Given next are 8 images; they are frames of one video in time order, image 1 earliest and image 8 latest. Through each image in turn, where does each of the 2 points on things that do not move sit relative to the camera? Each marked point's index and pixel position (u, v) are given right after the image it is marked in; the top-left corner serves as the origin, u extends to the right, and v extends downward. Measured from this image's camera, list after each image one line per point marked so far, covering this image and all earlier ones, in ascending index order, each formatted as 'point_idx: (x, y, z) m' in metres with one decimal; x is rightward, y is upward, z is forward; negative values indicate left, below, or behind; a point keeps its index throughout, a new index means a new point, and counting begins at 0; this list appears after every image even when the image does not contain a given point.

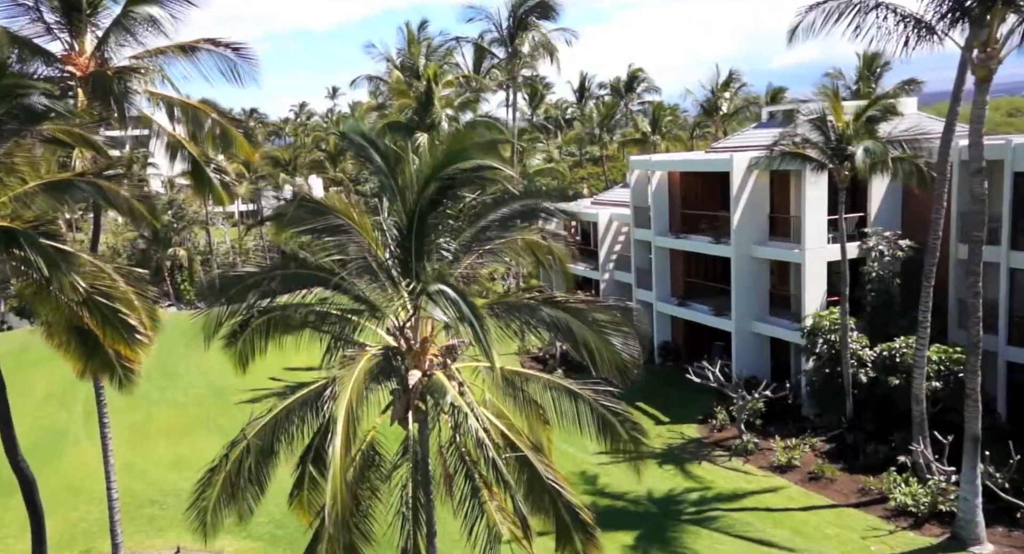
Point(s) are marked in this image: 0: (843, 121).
0: (+7.3, +3.4, +18.4) m
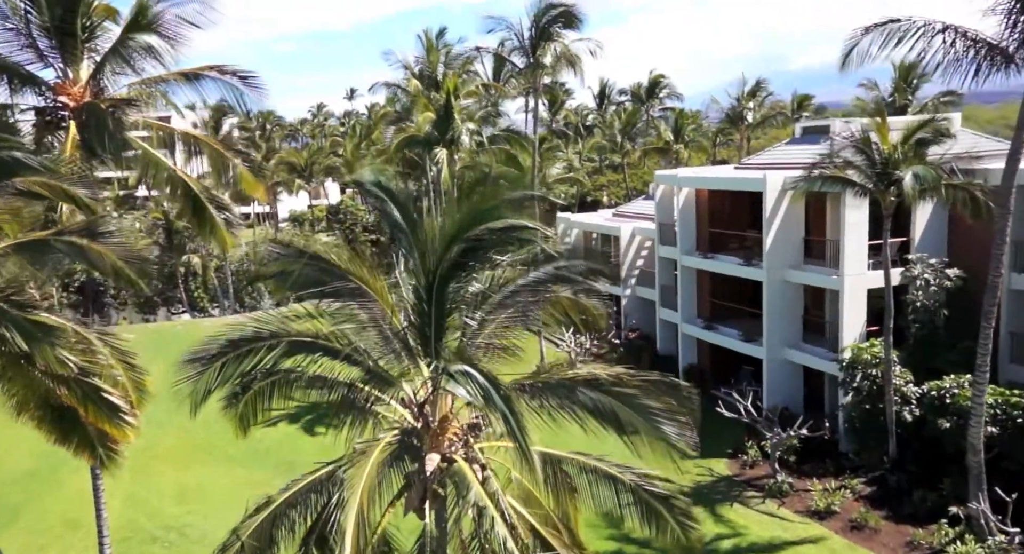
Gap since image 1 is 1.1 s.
0: (+7.8, +2.7, +17.2) m
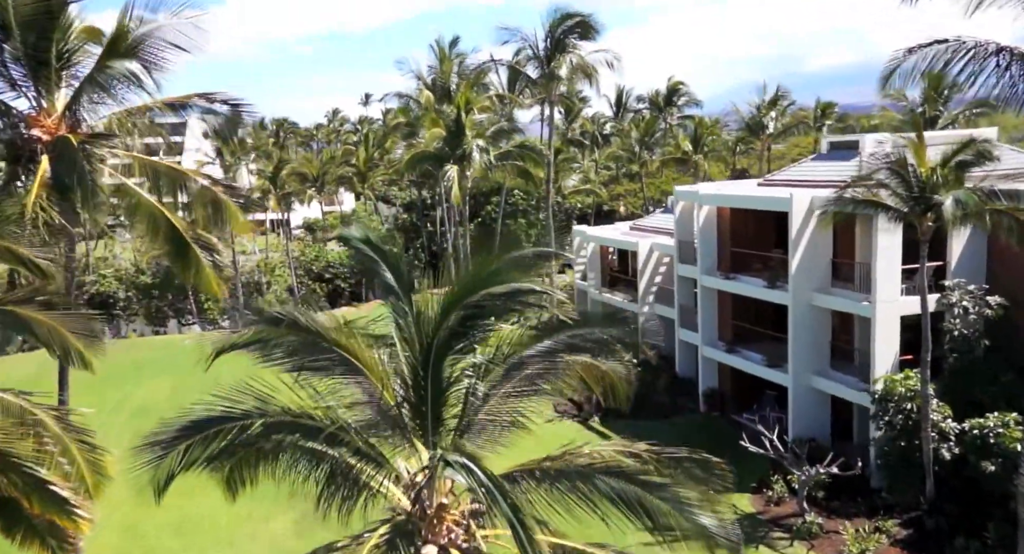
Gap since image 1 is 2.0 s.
0: (+8.1, +2.1, +16.1) m
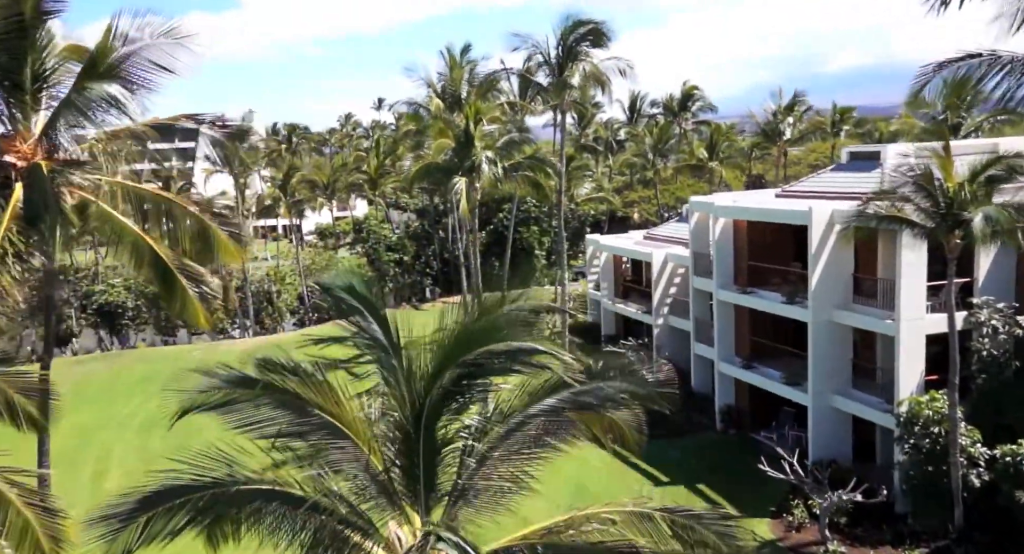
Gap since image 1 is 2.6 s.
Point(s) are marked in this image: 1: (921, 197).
0: (+8.2, +1.8, +15.4) m
1: (+7.8, +1.6, +15.8) m
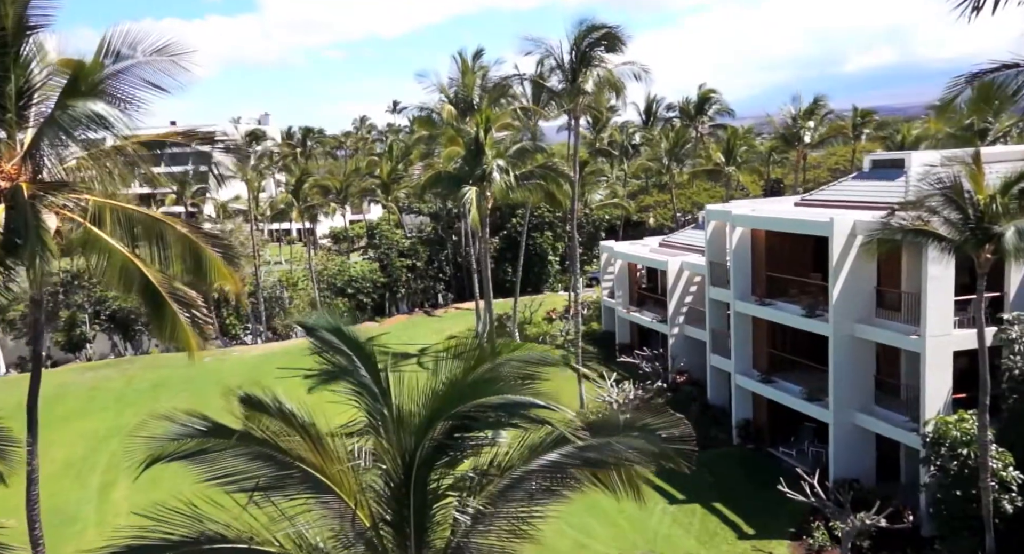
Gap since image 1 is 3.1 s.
0: (+8.4, +1.5, +14.7) m
1: (+7.9, +1.3, +15.1) m
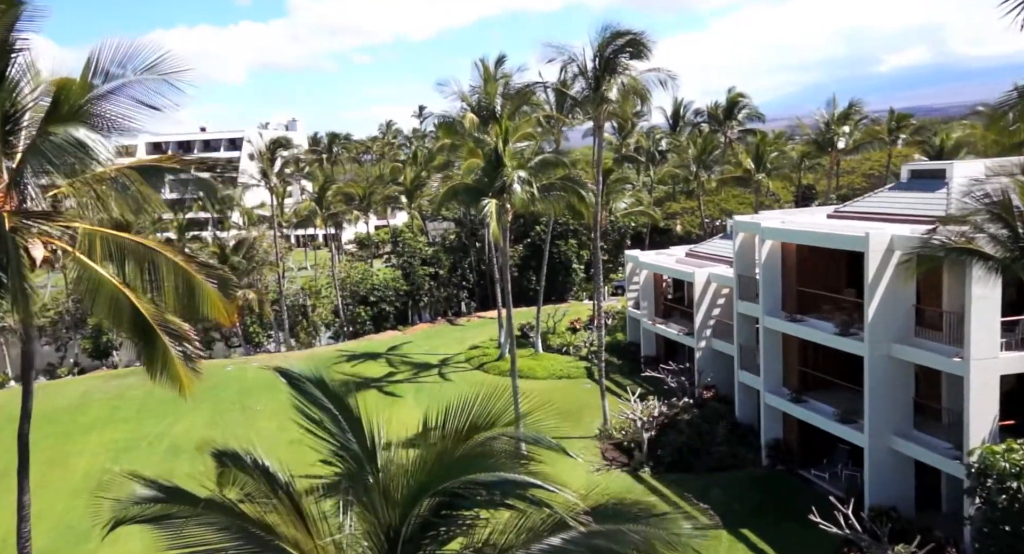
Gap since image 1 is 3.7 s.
0: (+8.7, +1.1, +13.7) m
1: (+8.2, +0.9, +14.1) m
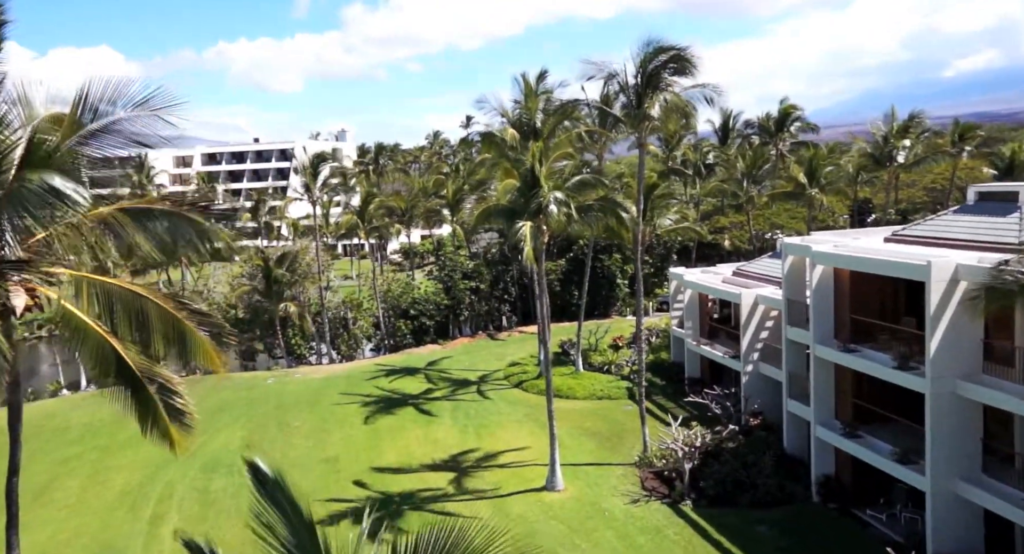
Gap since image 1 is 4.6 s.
0: (+9.1, +0.5, +12.4) m
1: (+8.7, +0.3, +12.8) m
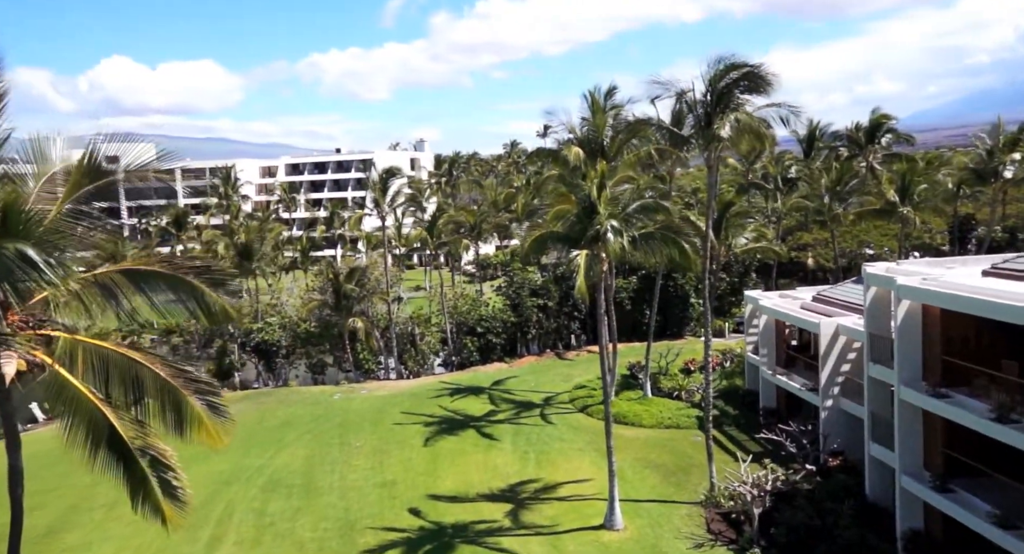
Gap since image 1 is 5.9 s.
0: (+9.6, -0.3, +10.4) m
1: (+9.2, -0.5, +10.9) m
